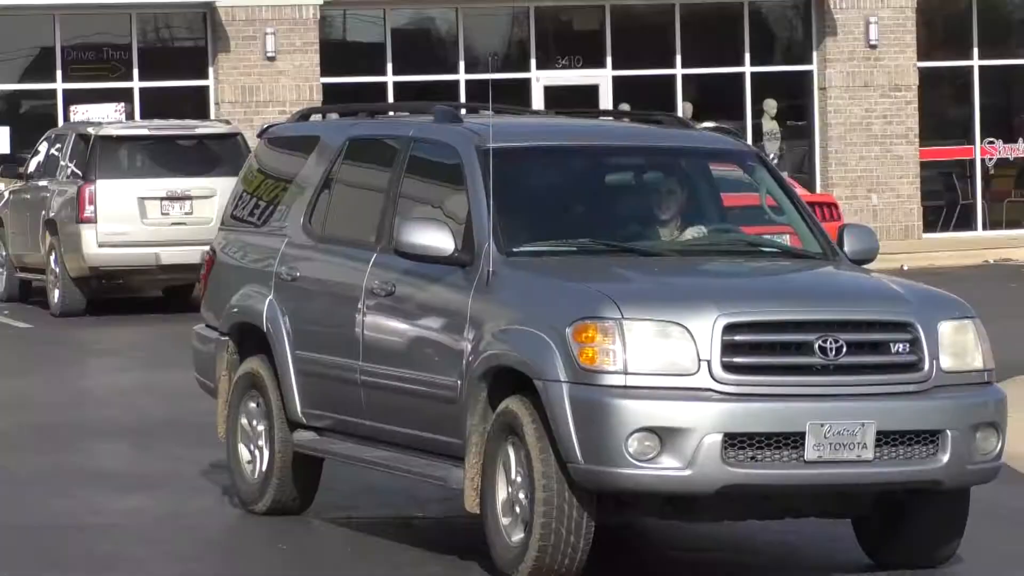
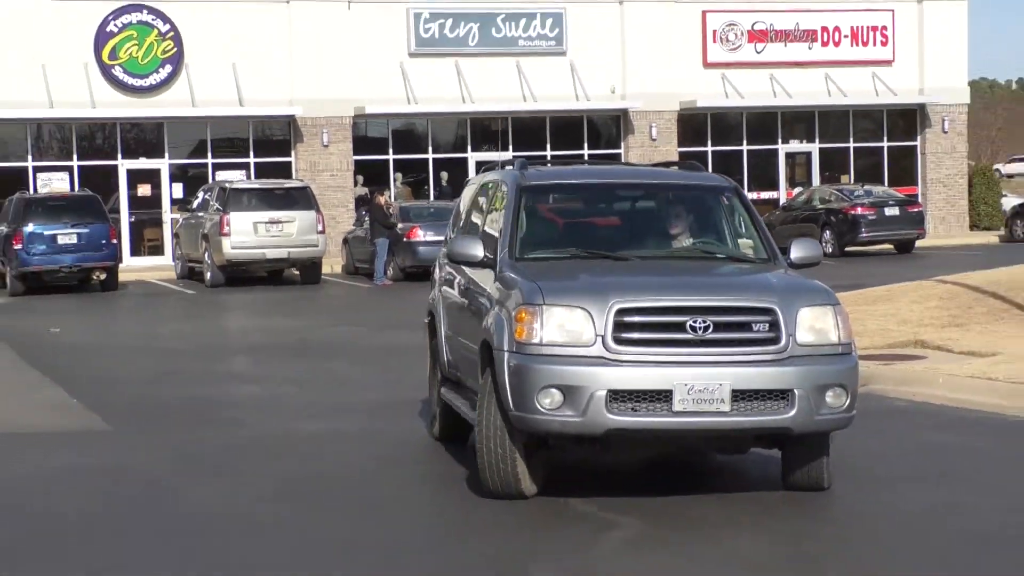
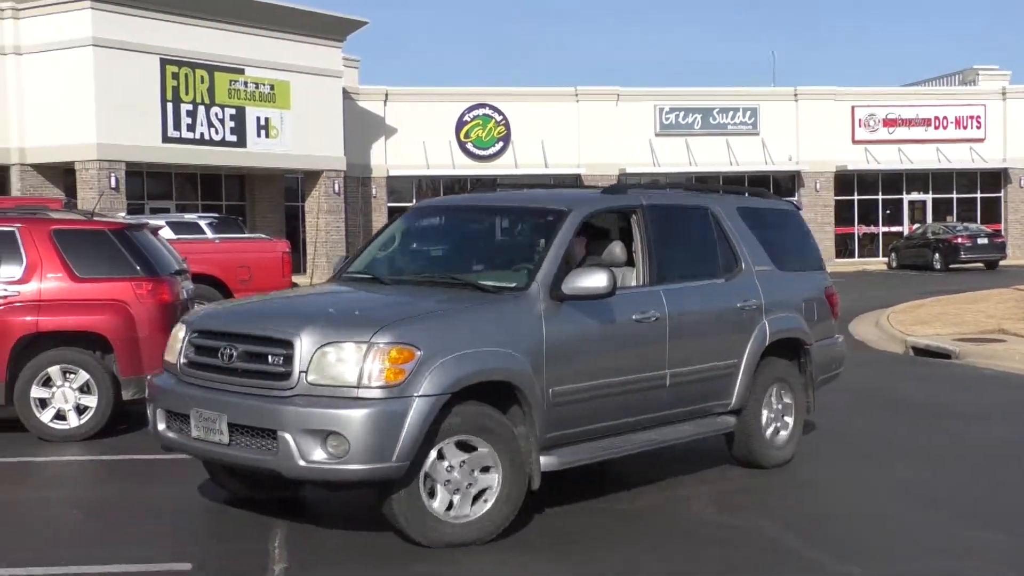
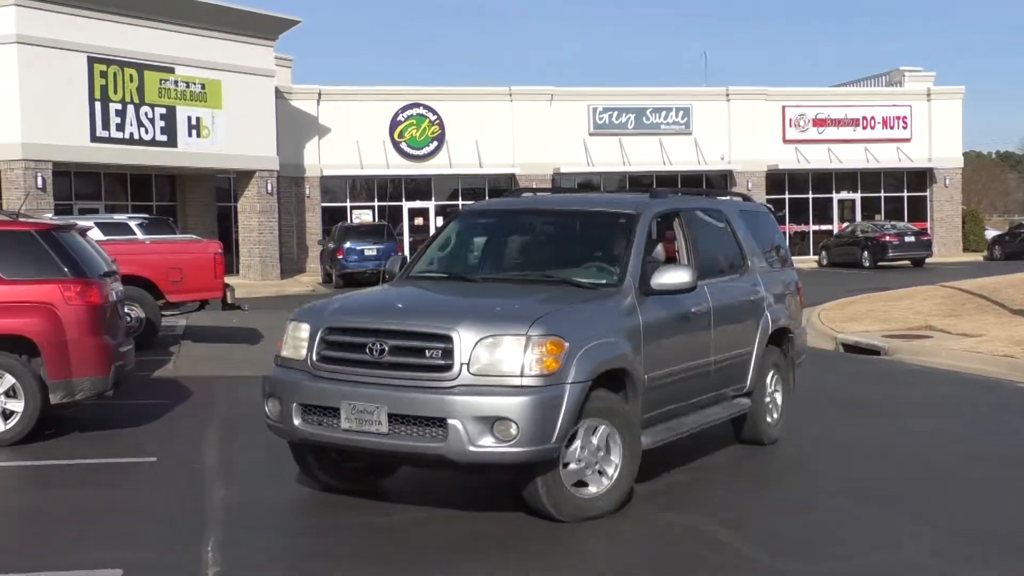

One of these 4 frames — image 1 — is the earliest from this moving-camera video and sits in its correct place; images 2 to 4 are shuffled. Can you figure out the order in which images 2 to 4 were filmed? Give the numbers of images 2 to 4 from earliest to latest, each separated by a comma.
2, 4, 3
